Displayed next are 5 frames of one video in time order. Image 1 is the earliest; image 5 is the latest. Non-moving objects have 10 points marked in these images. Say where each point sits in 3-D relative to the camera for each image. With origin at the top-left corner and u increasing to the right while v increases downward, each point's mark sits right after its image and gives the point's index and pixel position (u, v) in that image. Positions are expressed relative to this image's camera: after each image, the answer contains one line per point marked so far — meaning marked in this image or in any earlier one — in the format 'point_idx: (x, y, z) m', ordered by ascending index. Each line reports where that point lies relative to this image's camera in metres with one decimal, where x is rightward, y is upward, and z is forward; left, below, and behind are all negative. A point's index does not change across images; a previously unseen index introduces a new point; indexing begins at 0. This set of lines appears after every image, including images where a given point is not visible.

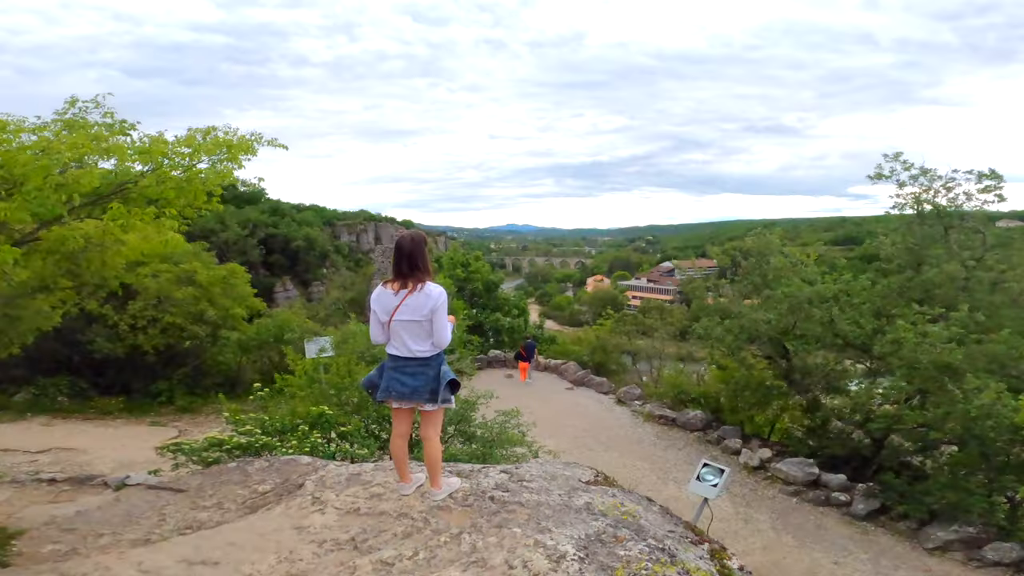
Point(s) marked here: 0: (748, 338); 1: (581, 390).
0: (+4.3, -0.9, +12.2) m
1: (+1.7, -2.6, +16.9) m
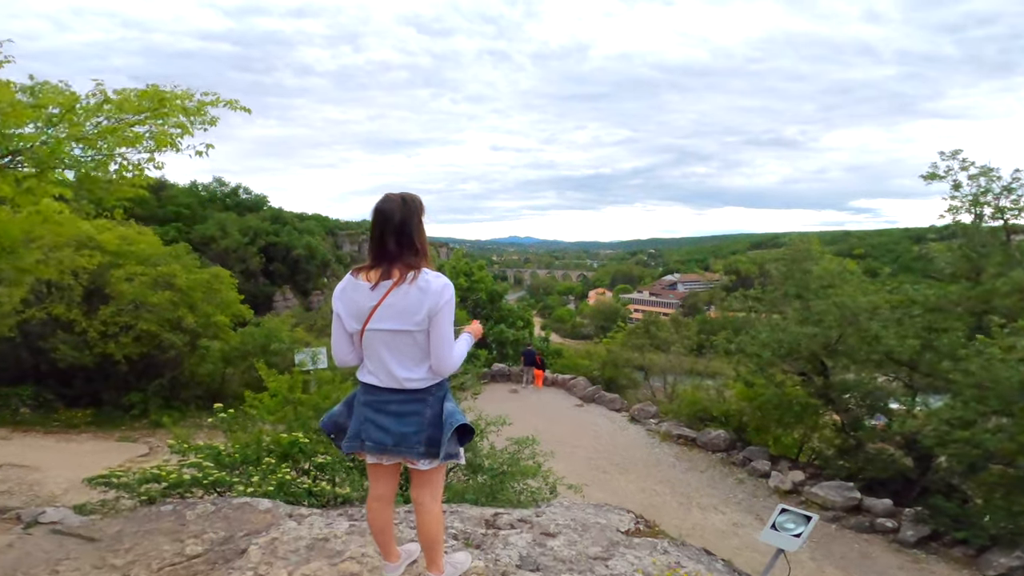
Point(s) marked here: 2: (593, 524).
0: (+4.5, -1.1, +11.1) m
1: (+1.9, -2.8, +15.8) m
2: (+0.5, -1.4, +4.0) m
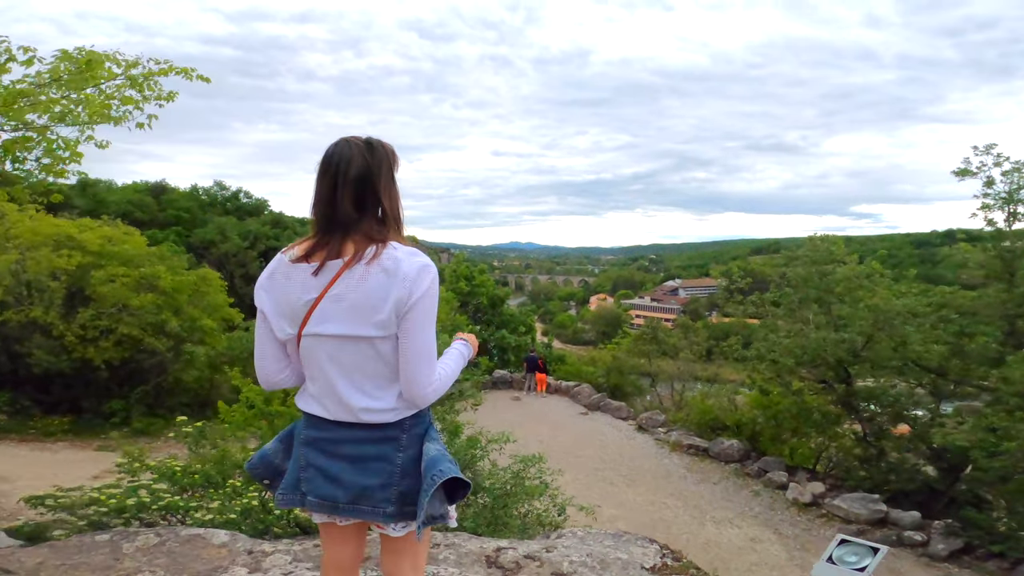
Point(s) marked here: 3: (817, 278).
0: (+4.5, -1.1, +10.6) m
1: (+1.9, -2.9, +15.3) m
2: (+0.5, -1.4, +3.4) m
3: (+5.0, +0.2, +11.1) m
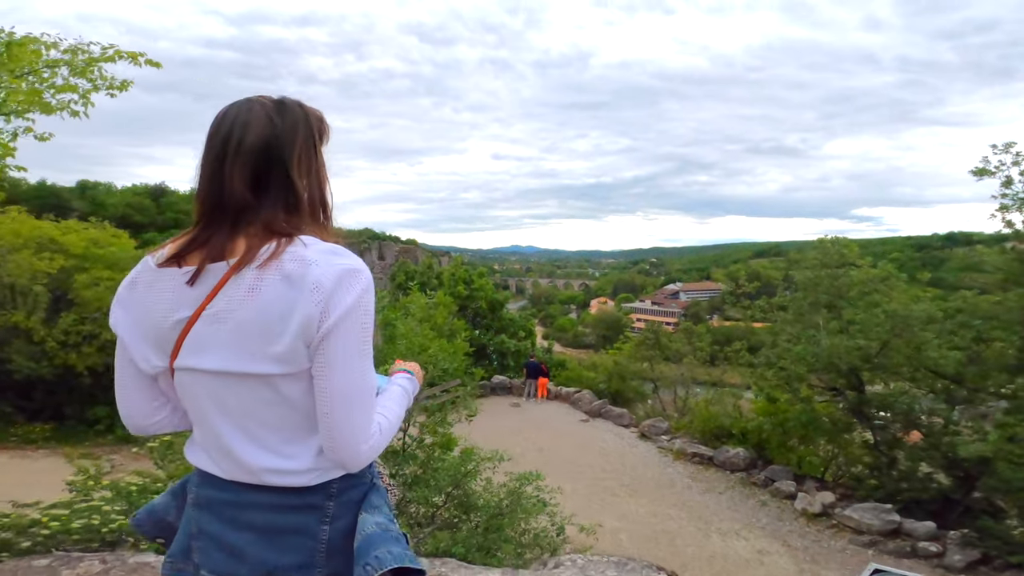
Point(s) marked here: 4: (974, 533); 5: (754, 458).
0: (+4.5, -1.2, +10.2) m
1: (+1.9, -3.0, +14.9) m
2: (+0.5, -1.4, +3.0) m
3: (+5.0, +0.1, +10.8) m
4: (+6.2, -3.3, +9.1) m
5: (+4.3, -3.1, +12.2) m
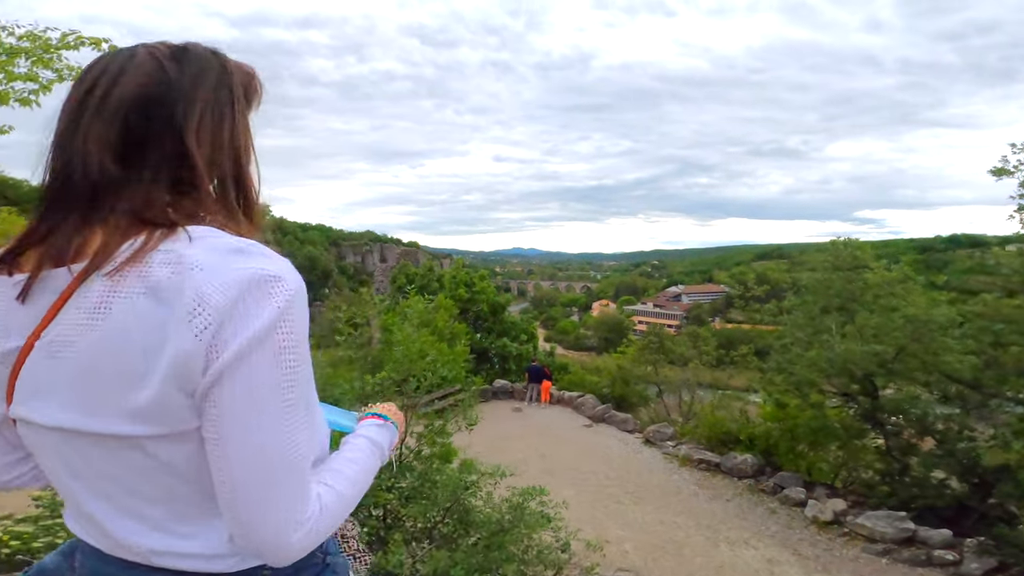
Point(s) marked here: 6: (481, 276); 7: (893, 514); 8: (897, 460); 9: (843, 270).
0: (+4.5, -1.2, +9.9) m
1: (+1.9, -3.0, +14.6) m
2: (+0.5, -1.4, +2.8) m
3: (+5.0, +0.1, +10.5) m
4: (+6.2, -3.4, +8.8) m
5: (+4.4, -3.1, +11.9) m
6: (-0.9, +0.3, +18.9) m
7: (+5.4, -3.2, +9.6) m
8: (+5.6, -2.6, +9.8) m
9: (+5.1, +0.3, +10.6) m
